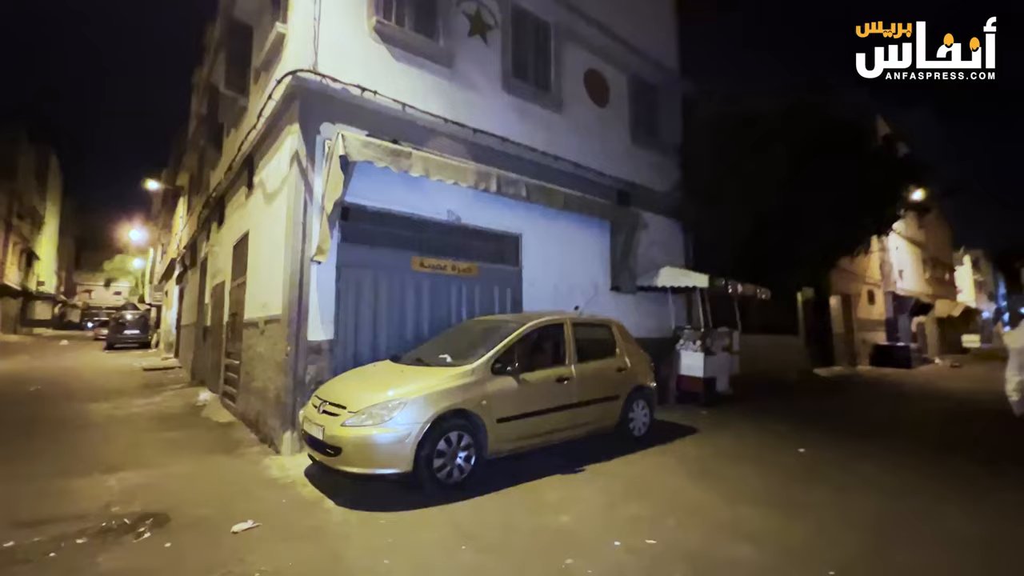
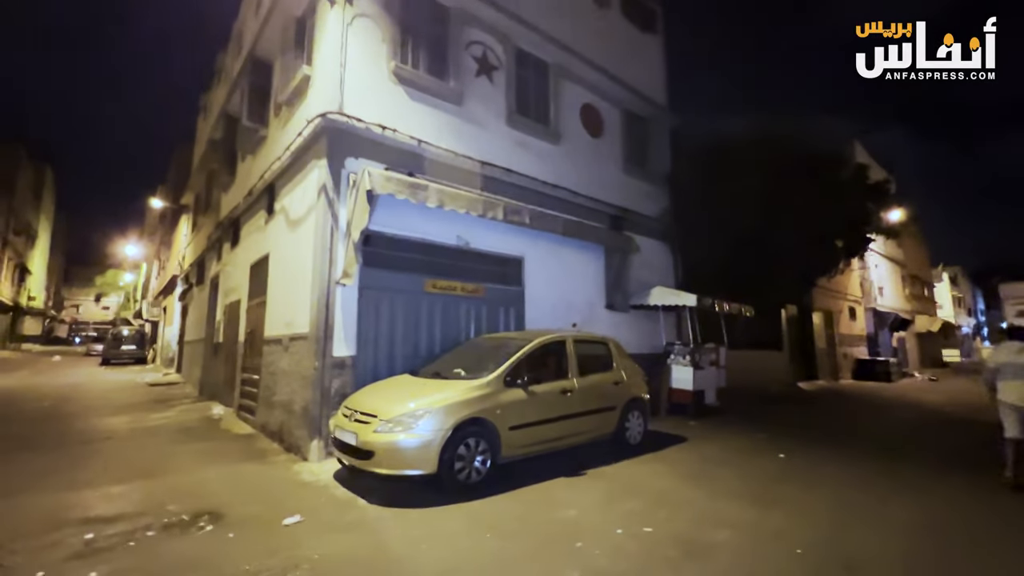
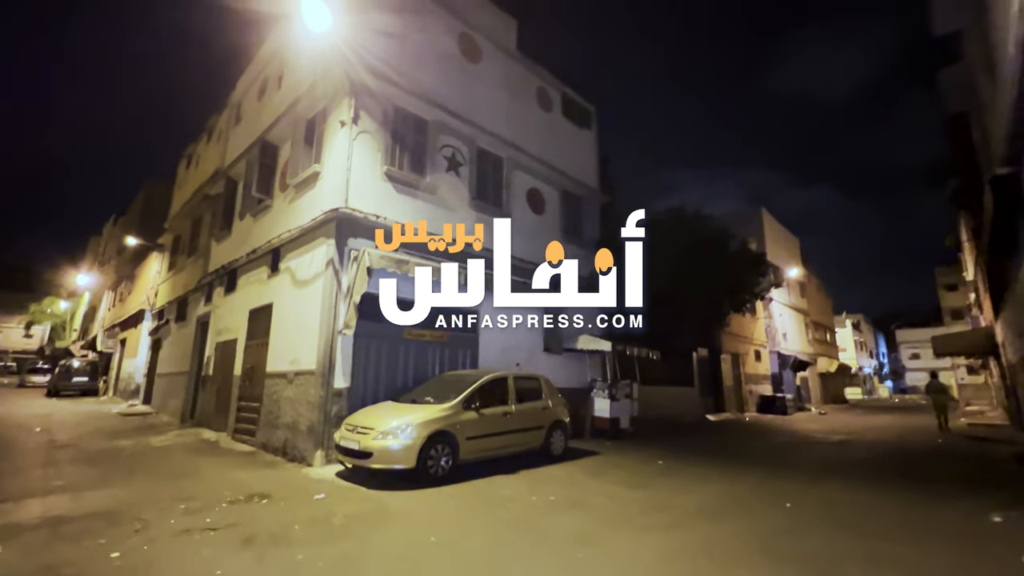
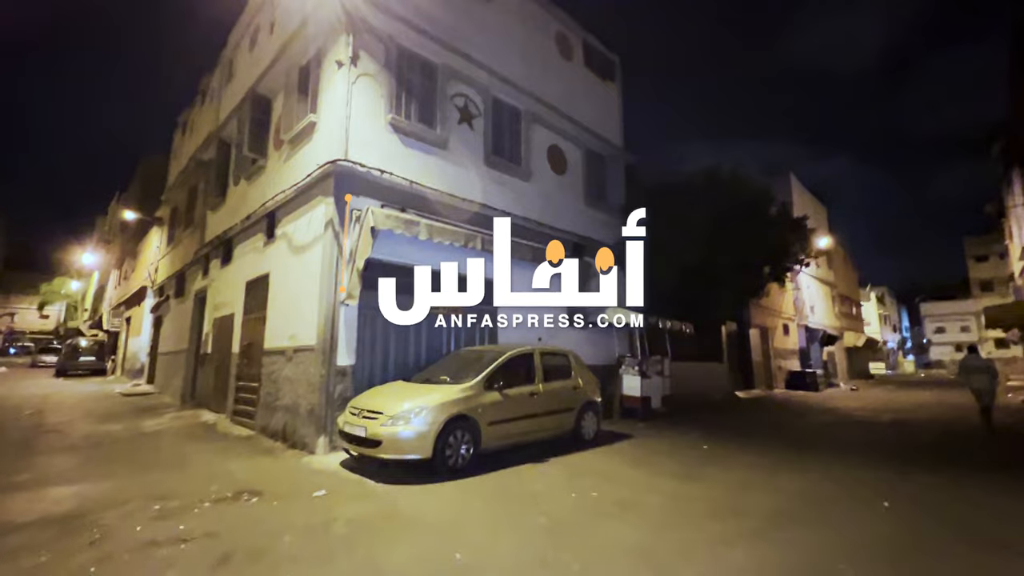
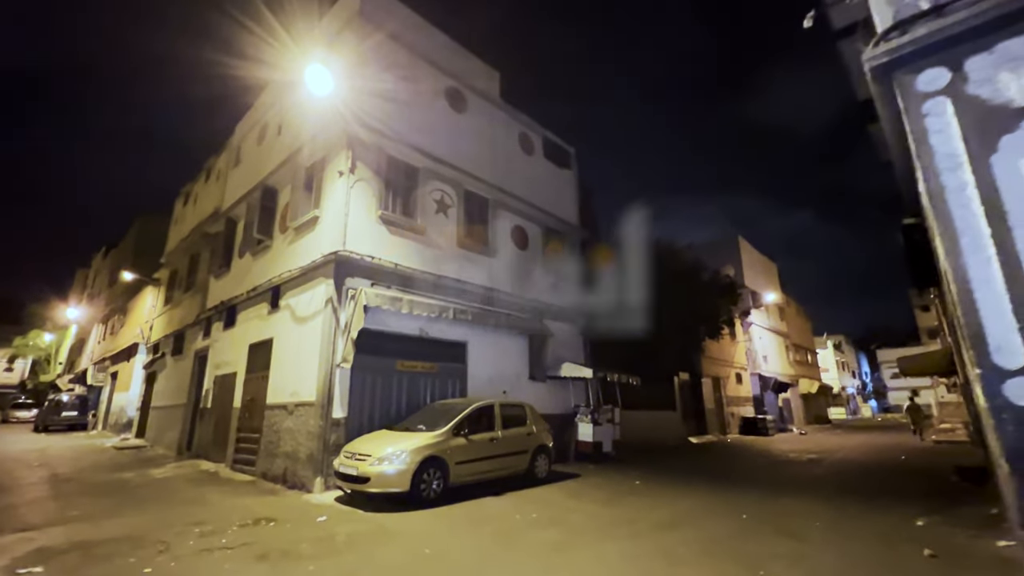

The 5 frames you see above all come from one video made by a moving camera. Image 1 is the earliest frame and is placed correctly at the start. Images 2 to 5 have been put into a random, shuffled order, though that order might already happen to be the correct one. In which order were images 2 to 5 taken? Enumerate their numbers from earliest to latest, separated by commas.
2, 4, 3, 5
